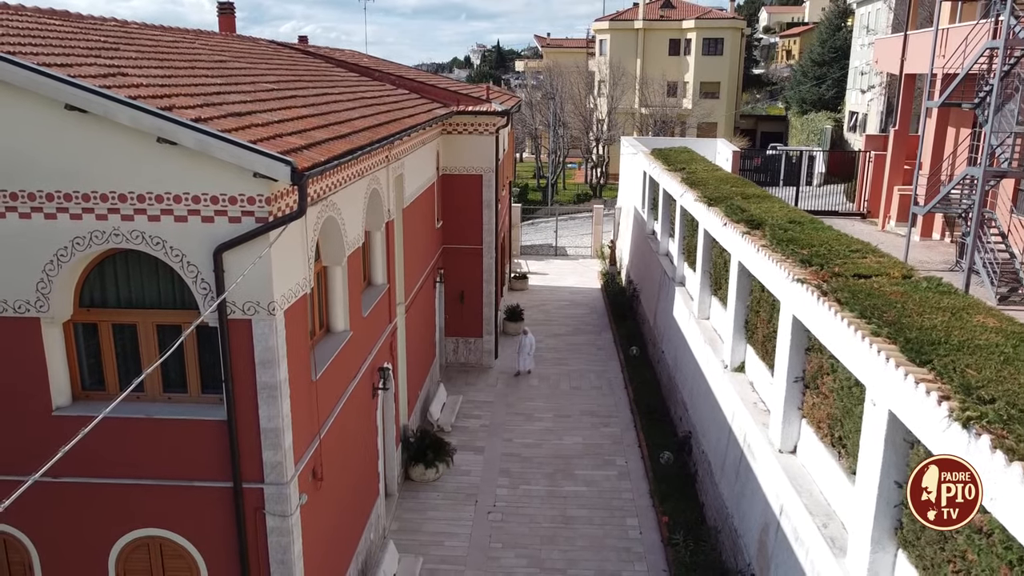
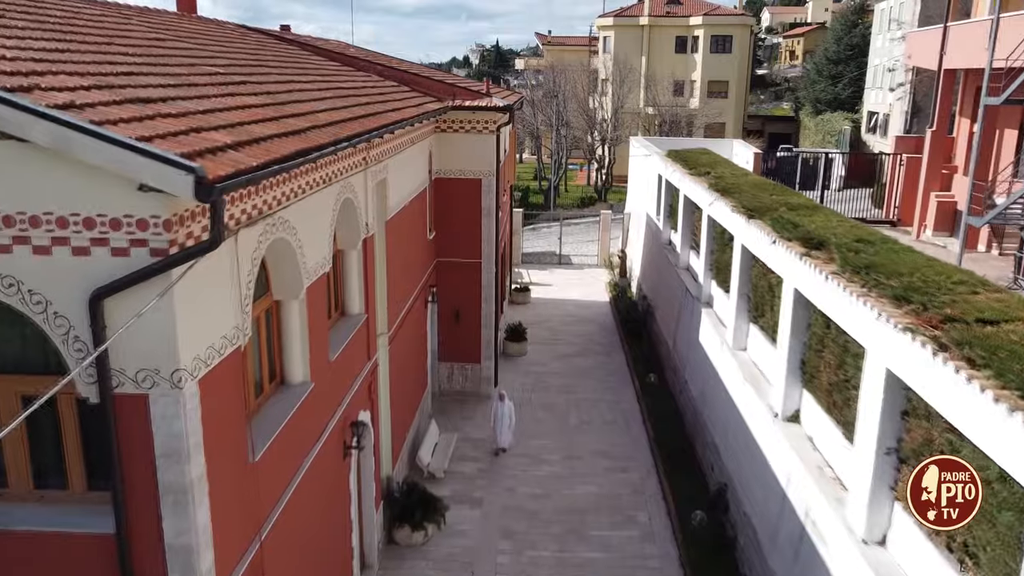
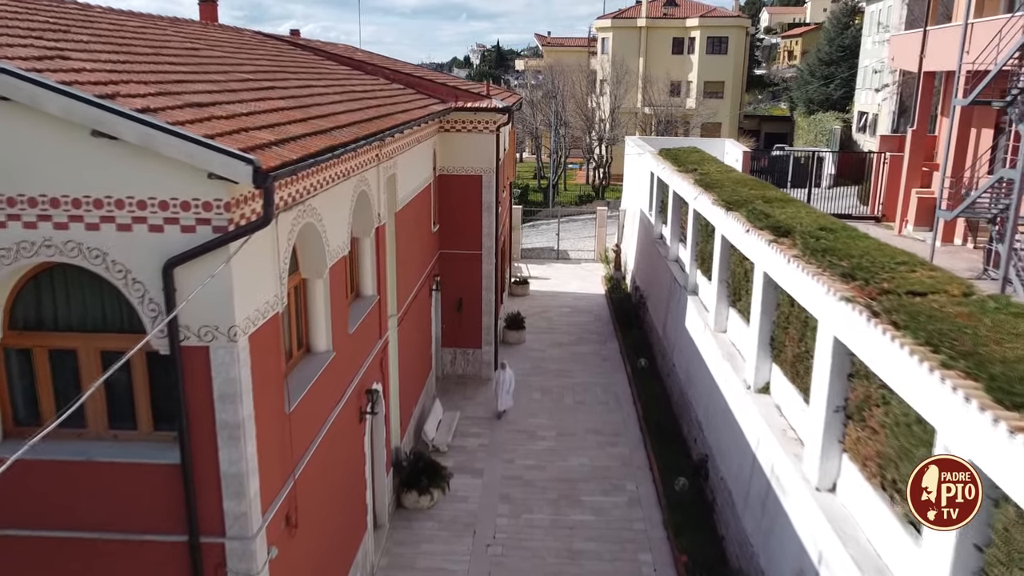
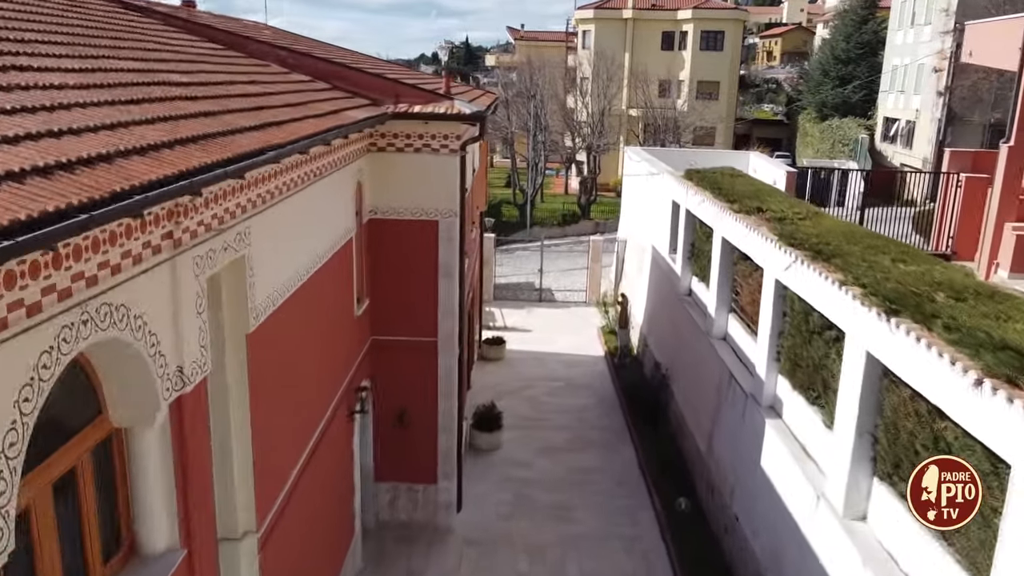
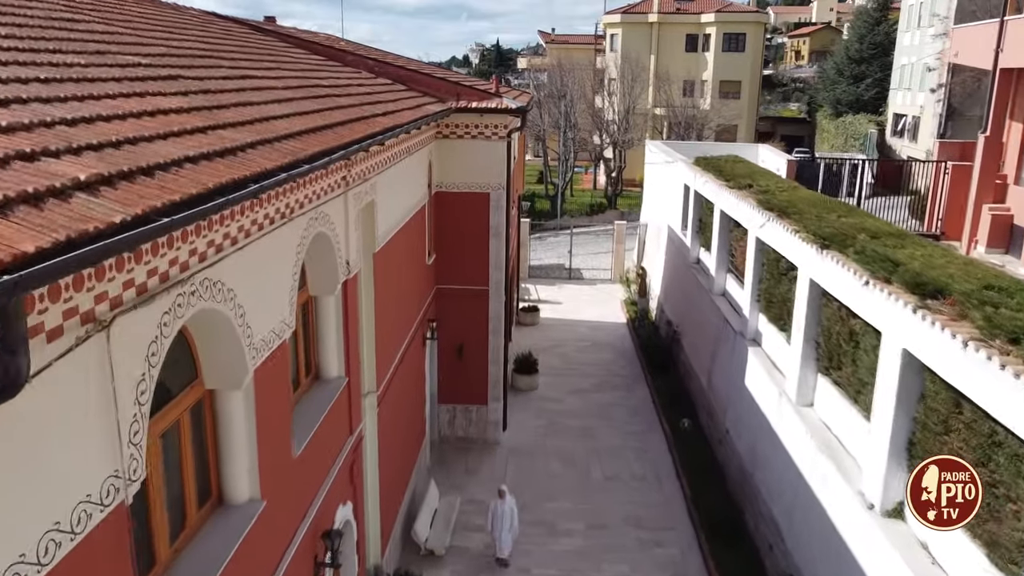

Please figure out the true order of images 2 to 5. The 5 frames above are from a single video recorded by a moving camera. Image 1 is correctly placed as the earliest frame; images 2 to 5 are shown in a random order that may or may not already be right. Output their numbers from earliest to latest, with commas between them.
3, 2, 5, 4
